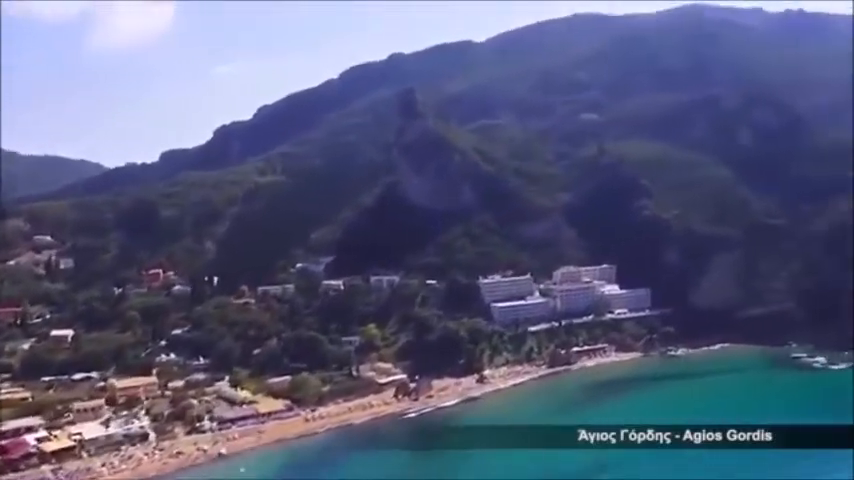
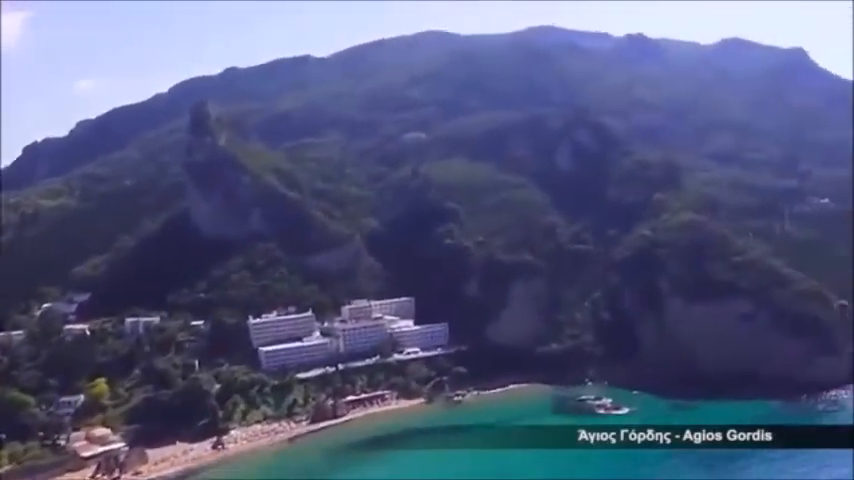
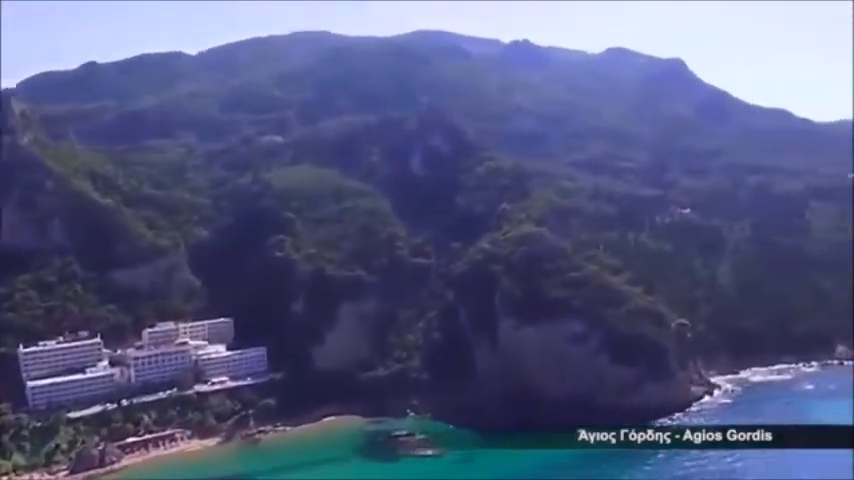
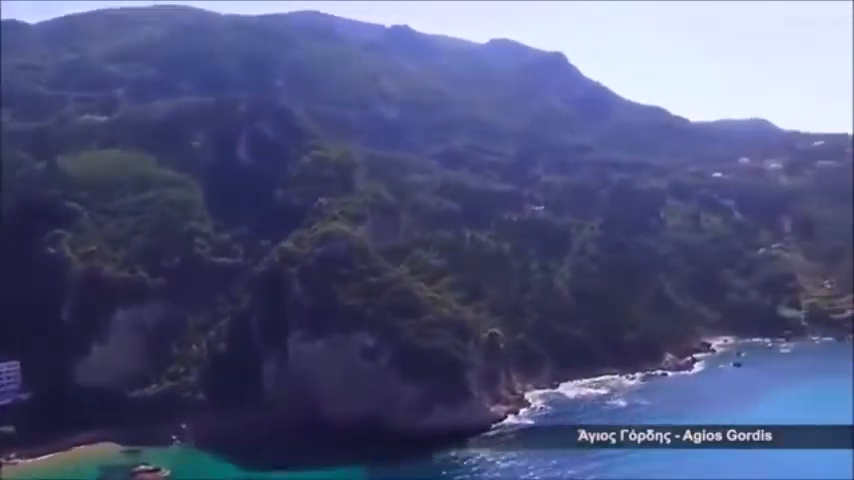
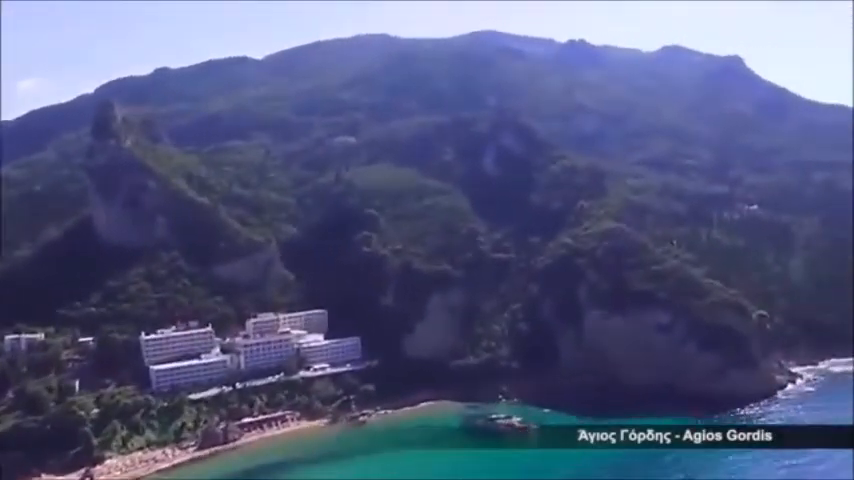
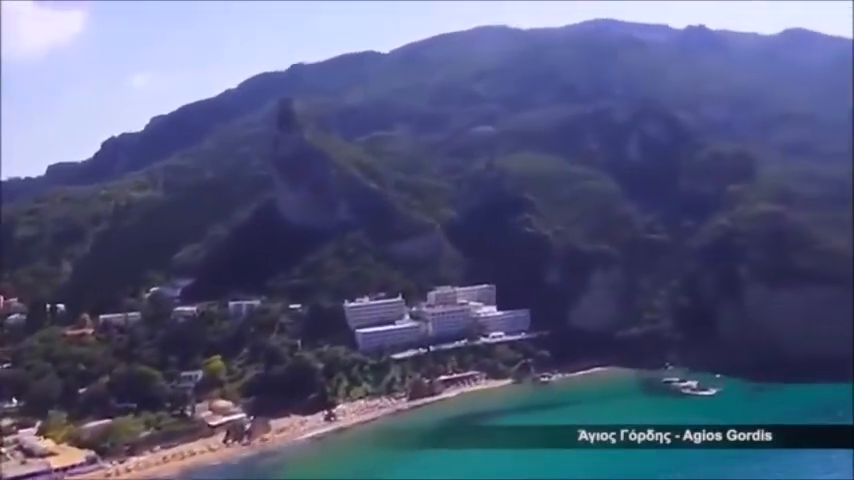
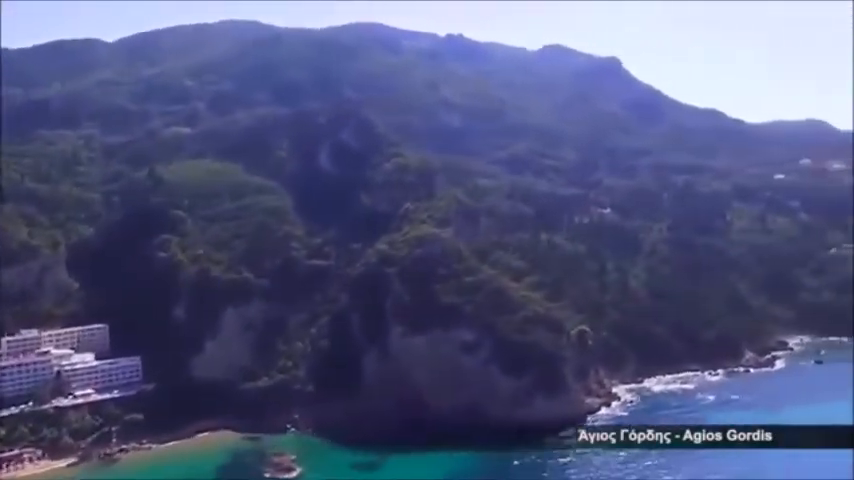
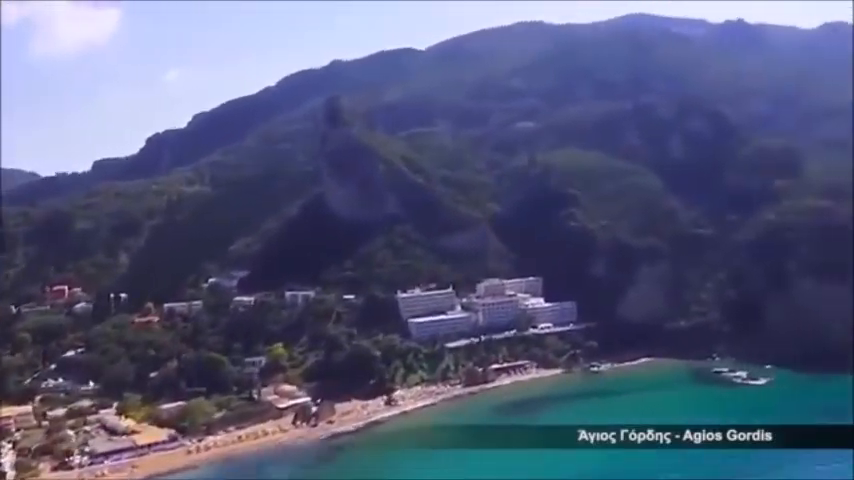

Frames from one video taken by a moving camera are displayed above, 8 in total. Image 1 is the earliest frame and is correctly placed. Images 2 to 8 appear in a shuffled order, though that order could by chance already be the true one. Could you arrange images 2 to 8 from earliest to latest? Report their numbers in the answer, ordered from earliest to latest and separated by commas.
8, 6, 2, 5, 3, 7, 4
